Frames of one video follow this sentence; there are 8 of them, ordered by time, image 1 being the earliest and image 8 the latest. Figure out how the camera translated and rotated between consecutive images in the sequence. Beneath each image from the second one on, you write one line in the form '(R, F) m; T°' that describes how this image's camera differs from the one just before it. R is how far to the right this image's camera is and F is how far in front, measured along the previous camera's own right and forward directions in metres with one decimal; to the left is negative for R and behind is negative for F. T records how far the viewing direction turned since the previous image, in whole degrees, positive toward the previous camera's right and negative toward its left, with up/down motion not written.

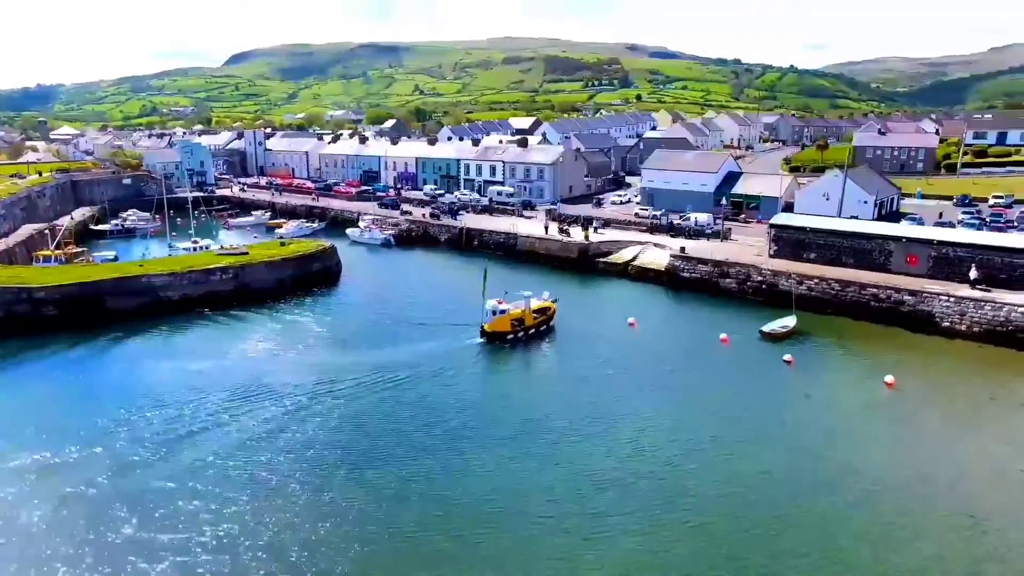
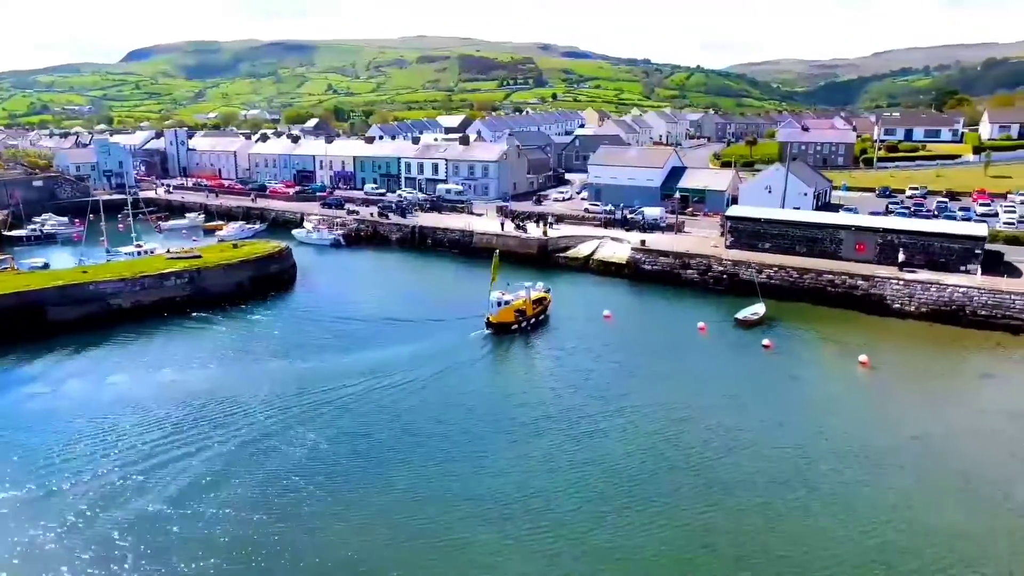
(-2.7, +0.3) m; +7°
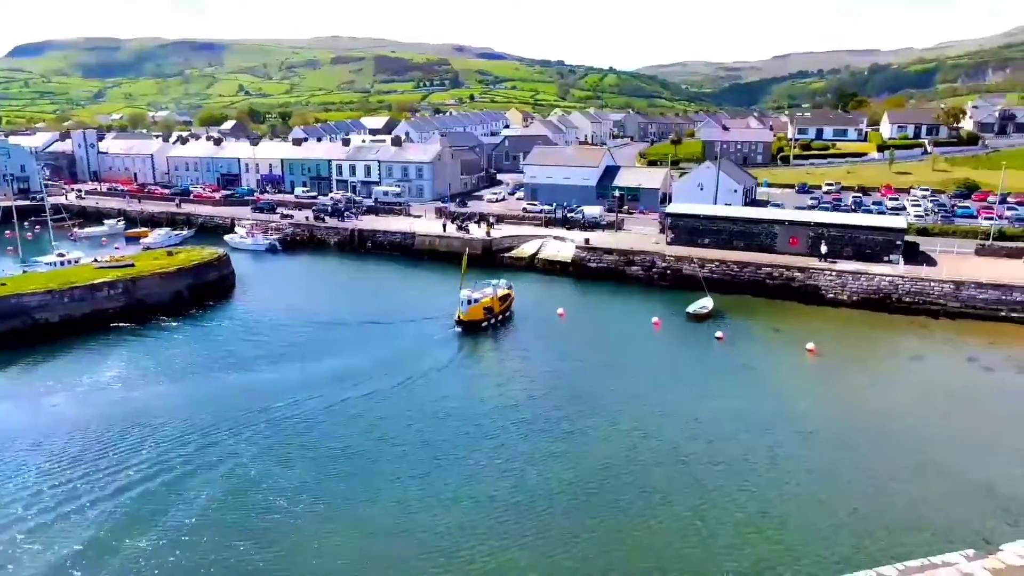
(-1.6, 0.0) m; +7°
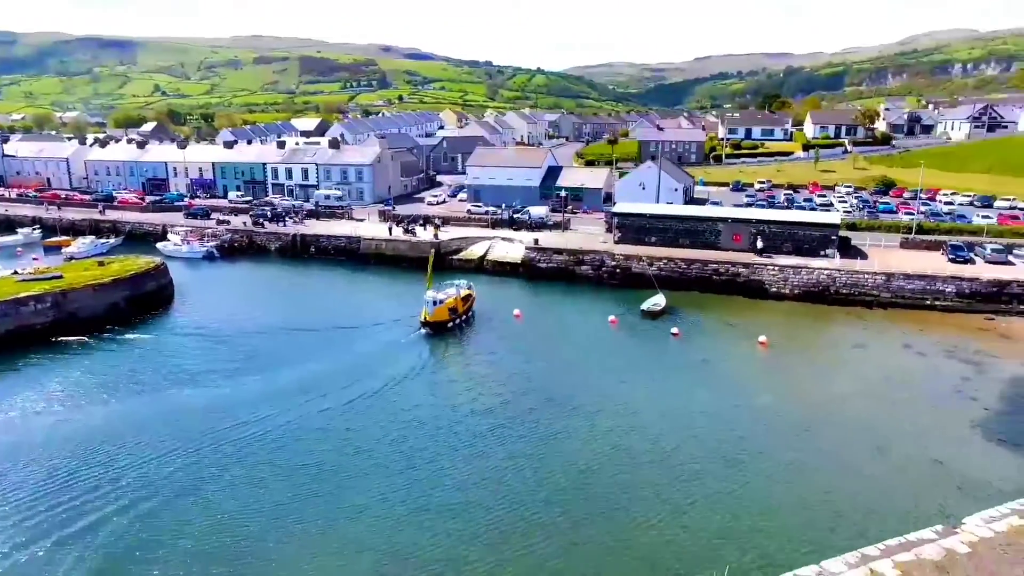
(-1.1, +0.2) m; +6°
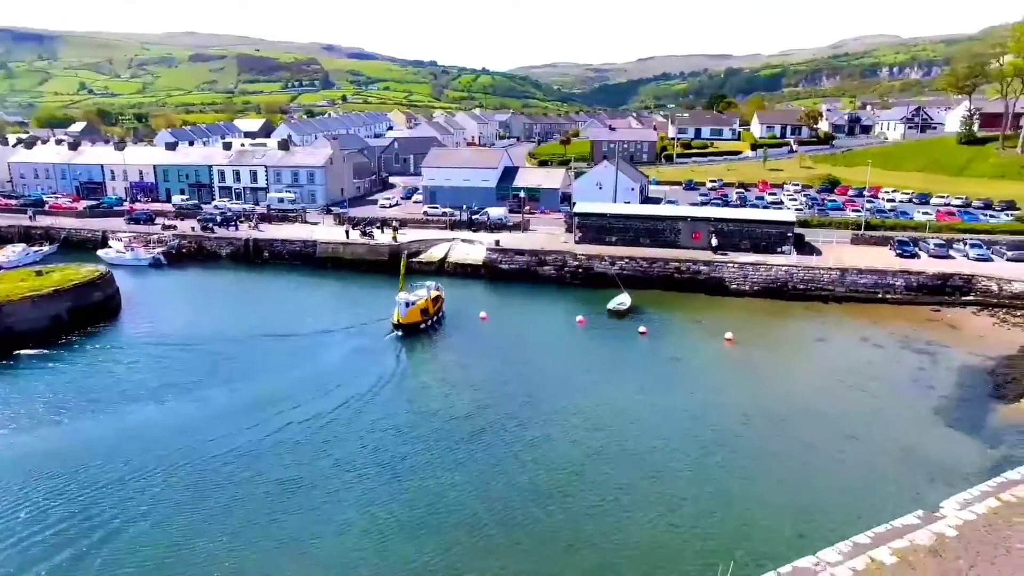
(-0.8, +0.3) m; +4°
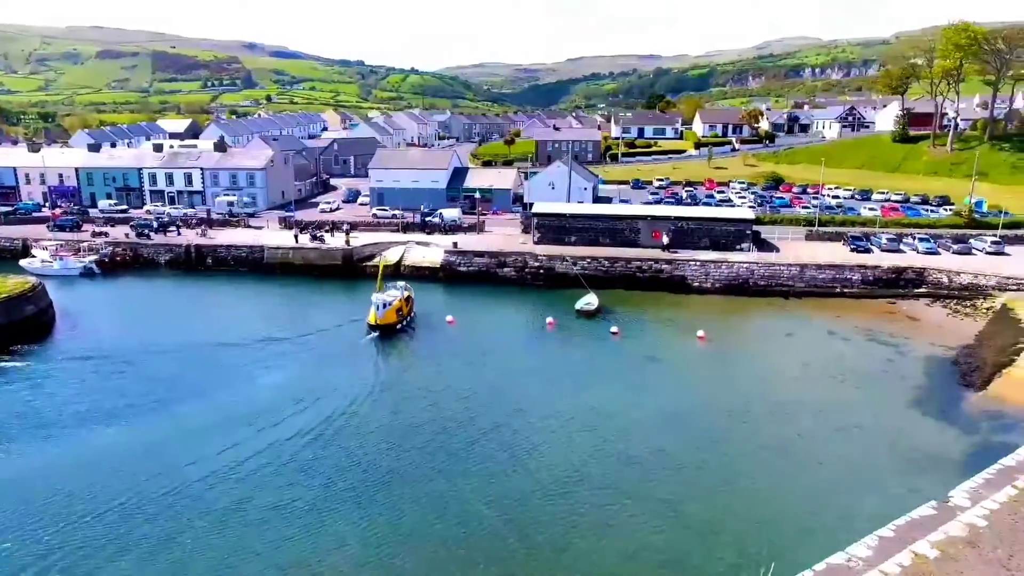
(-1.5, +0.8) m; +6°
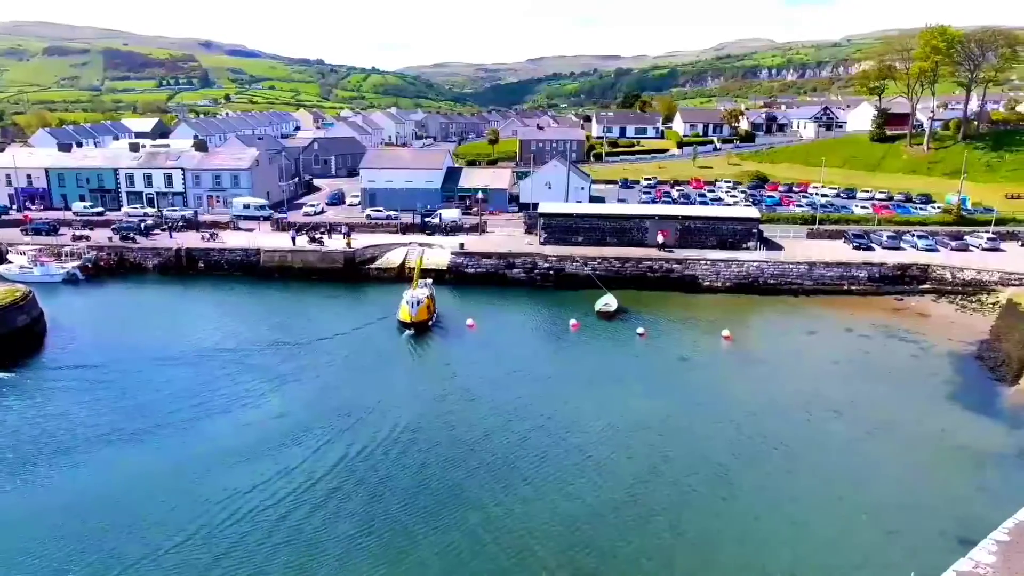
(-2.6, +0.6) m; +4°
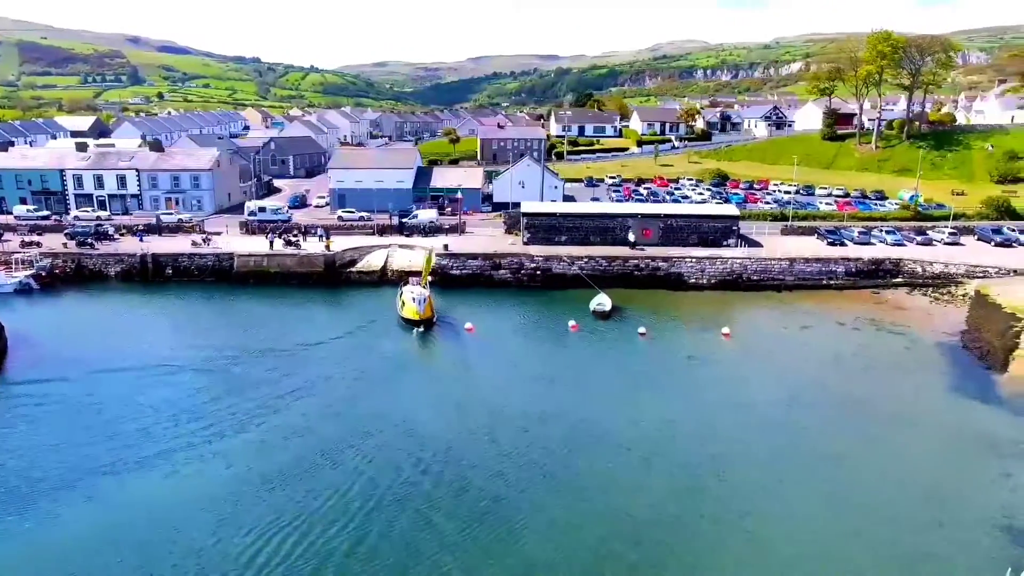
(-2.4, +0.5) m; +5°
